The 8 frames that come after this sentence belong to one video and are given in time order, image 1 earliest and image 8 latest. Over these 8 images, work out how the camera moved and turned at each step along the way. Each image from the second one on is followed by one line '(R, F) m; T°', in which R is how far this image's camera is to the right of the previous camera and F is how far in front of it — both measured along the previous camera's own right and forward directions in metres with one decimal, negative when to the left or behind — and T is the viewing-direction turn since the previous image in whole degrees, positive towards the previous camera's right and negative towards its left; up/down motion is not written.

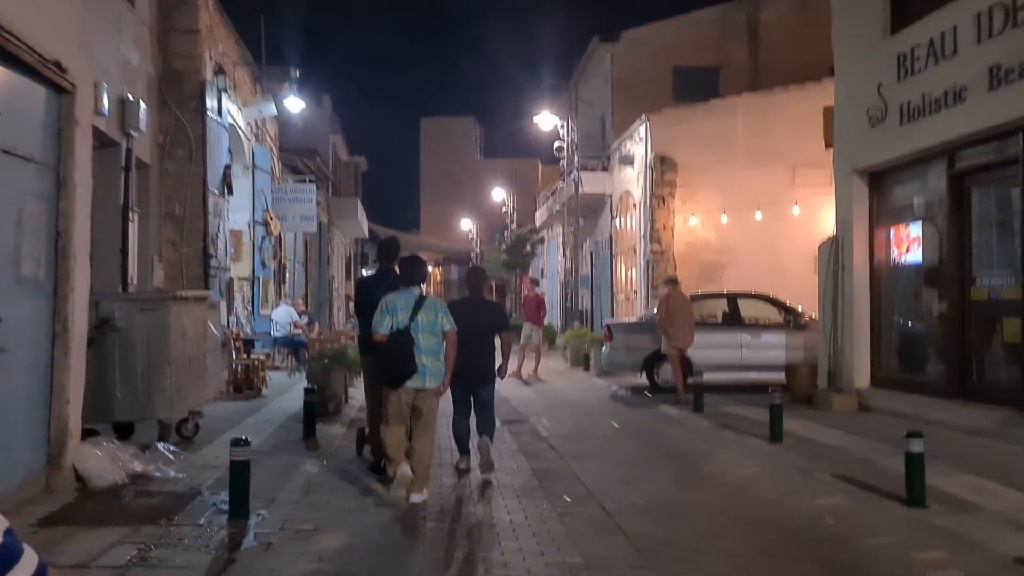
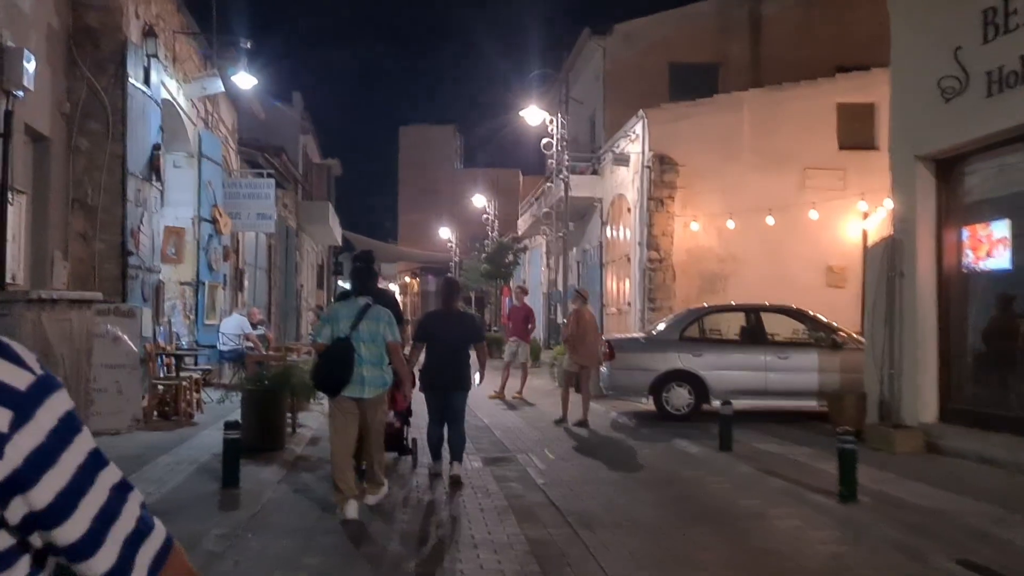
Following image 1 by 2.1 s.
(-0.1, +2.4) m; +1°
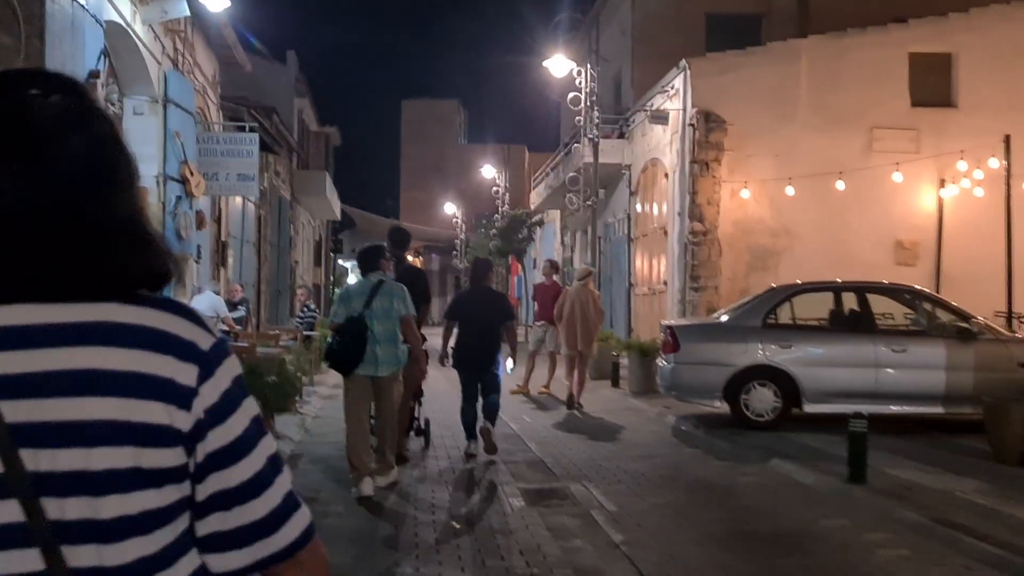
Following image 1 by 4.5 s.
(-0.4, +2.8) m; 0°
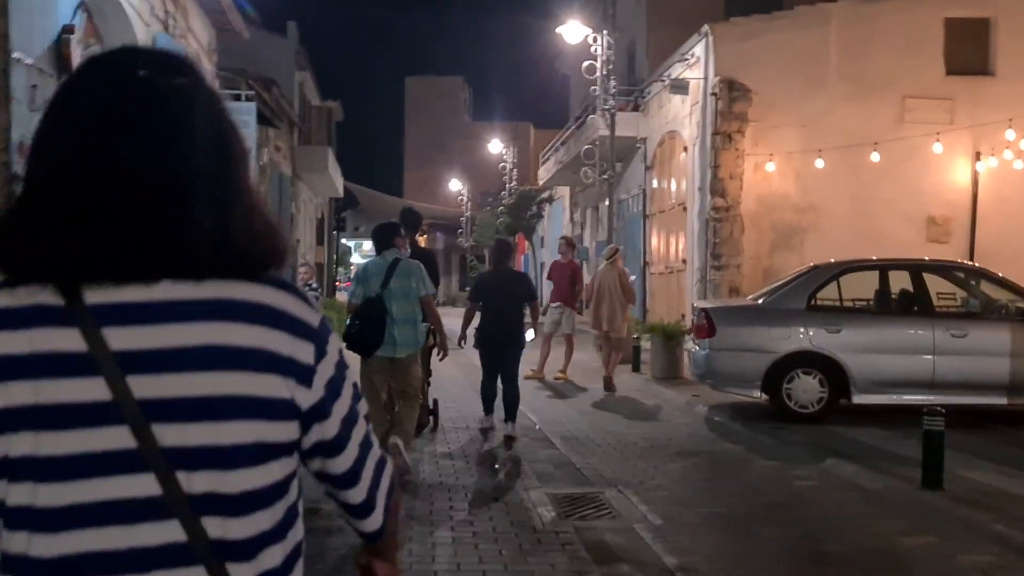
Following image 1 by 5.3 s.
(-0.2, +0.9) m; 0°
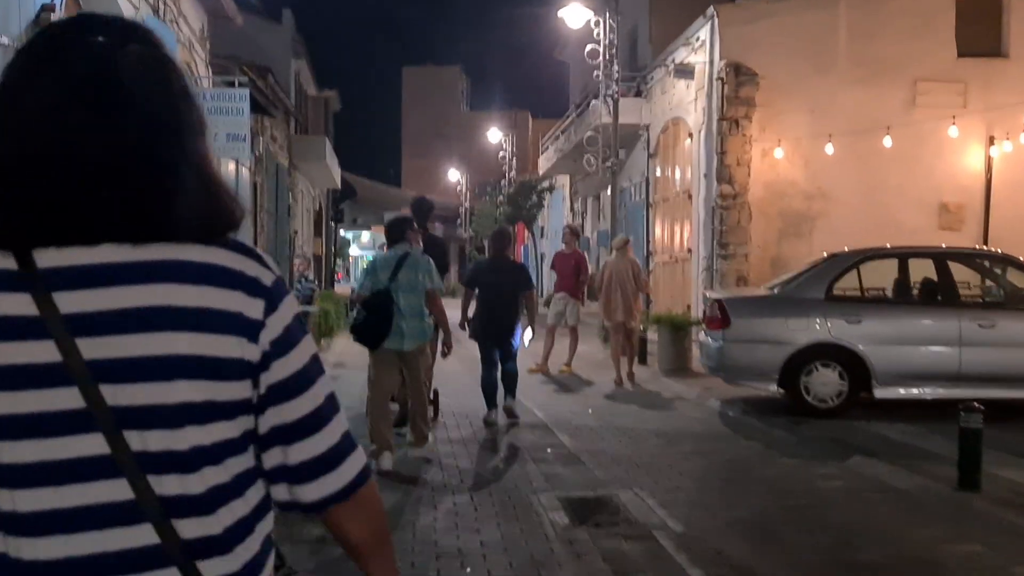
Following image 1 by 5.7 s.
(-0.1, +0.4) m; 0°
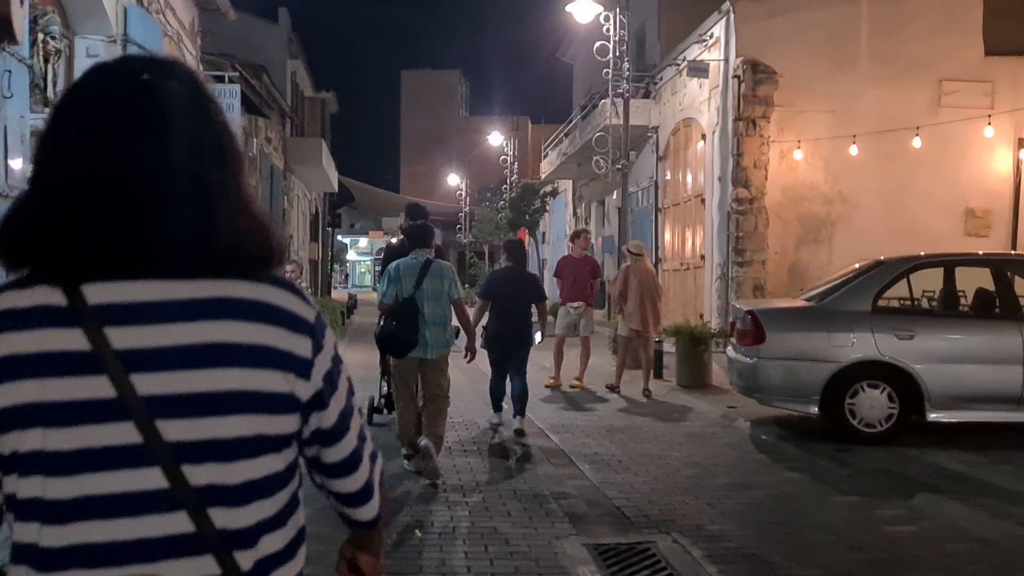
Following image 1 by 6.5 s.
(-0.1, +0.9) m; 0°
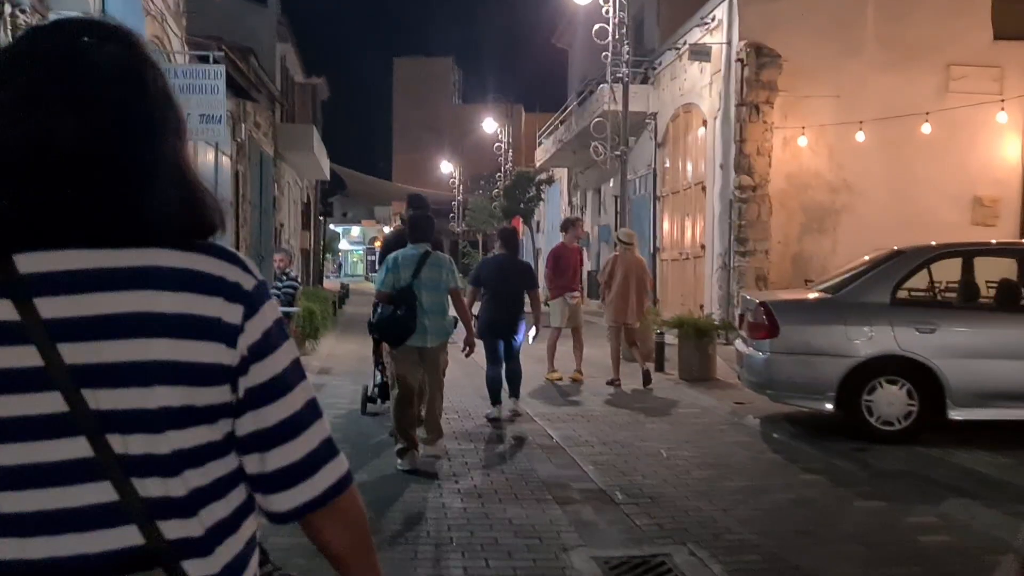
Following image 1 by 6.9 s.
(-0.1, +0.5) m; 0°
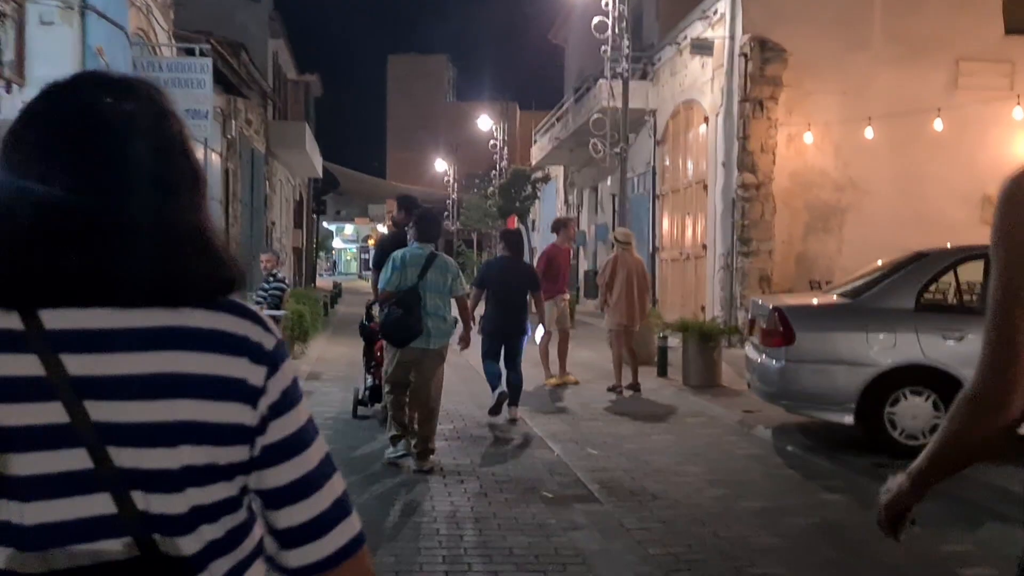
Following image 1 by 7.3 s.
(0.0, +0.5) m; 0°
